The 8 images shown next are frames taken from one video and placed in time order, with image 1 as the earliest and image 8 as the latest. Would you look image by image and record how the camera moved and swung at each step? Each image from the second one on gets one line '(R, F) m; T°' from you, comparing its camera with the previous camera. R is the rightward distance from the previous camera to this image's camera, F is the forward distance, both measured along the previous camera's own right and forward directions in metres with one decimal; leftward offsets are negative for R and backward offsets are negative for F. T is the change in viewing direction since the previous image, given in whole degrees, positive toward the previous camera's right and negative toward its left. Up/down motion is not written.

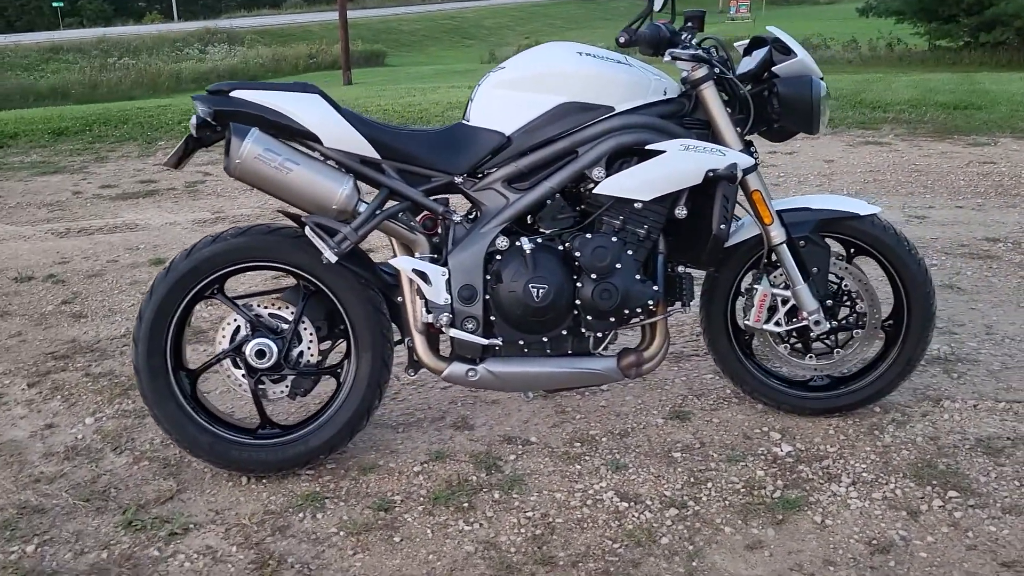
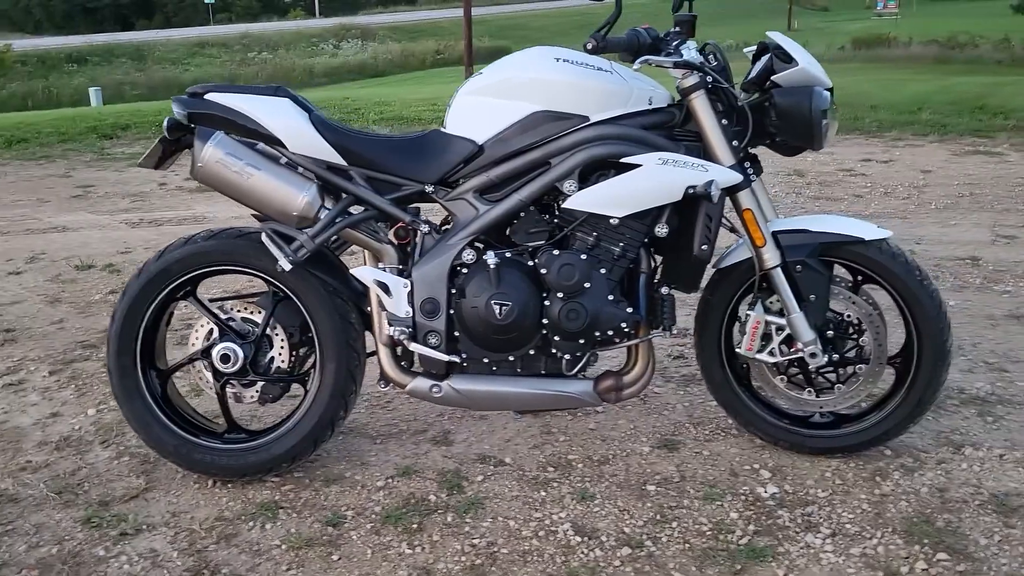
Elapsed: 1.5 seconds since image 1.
(+0.5, +0.2) m; -8°
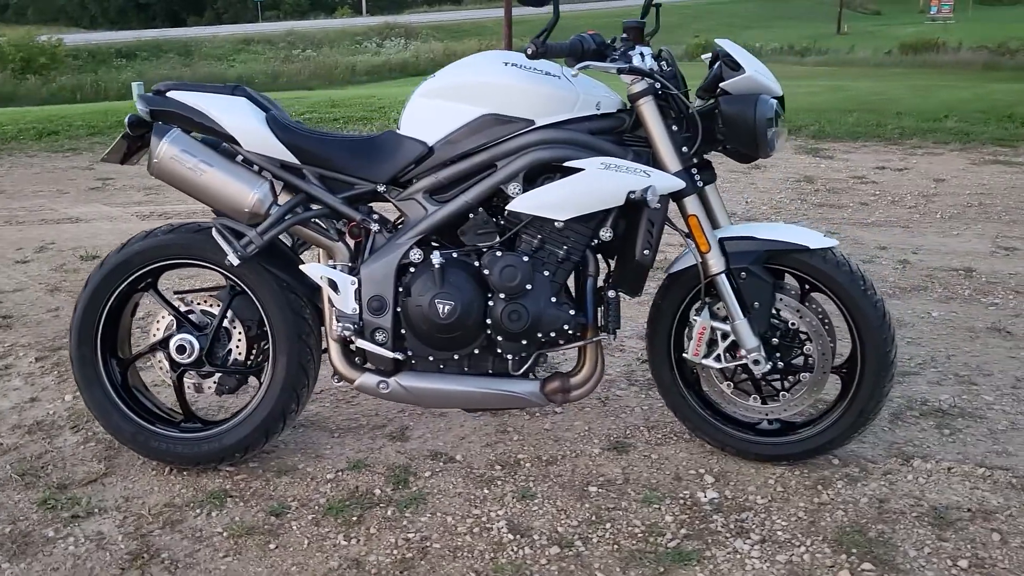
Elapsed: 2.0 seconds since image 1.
(+0.3, 0.0) m; -2°
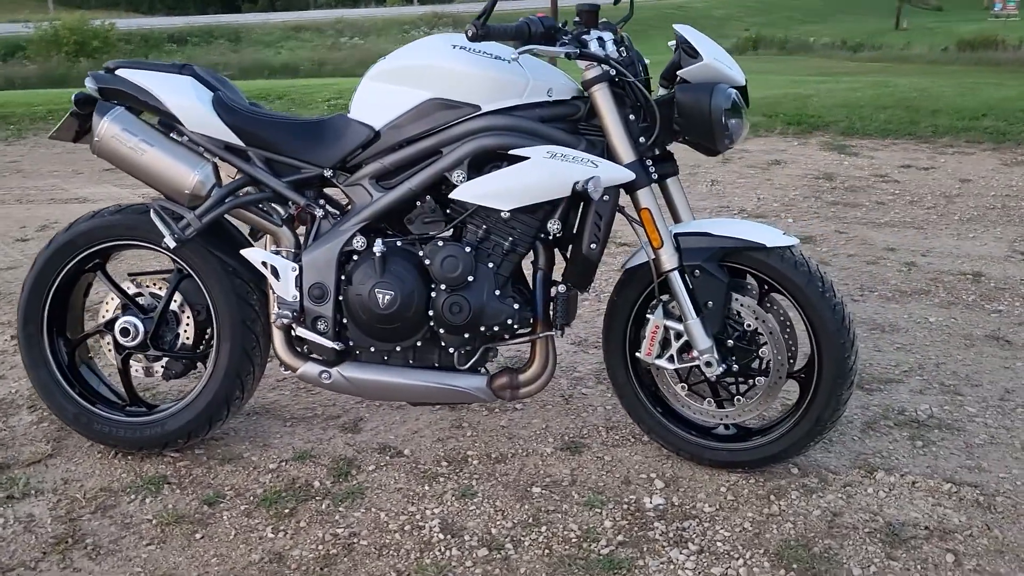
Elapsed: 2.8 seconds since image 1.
(+0.3, +0.1) m; -3°
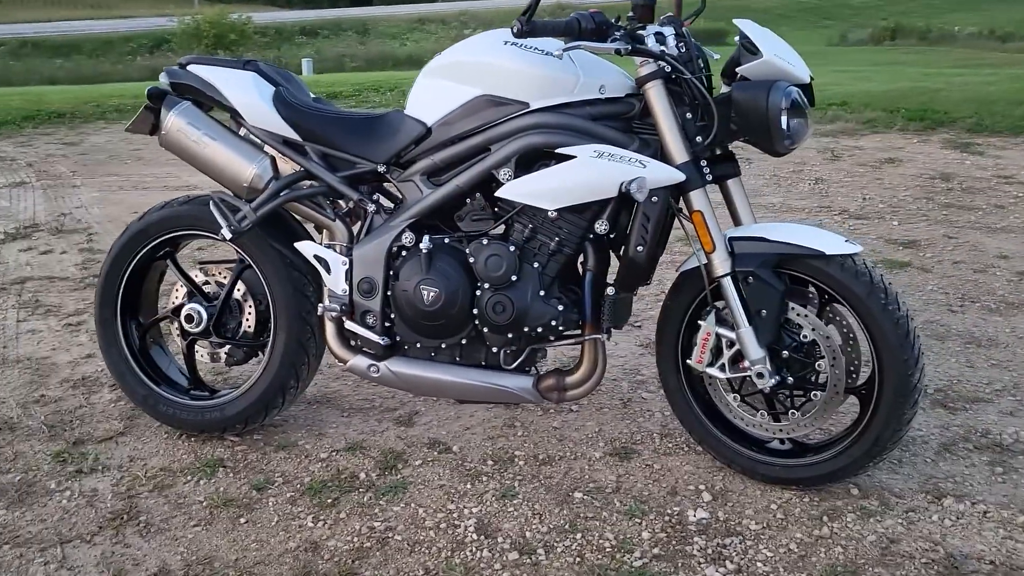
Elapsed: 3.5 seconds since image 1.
(+0.2, +0.1) m; -7°
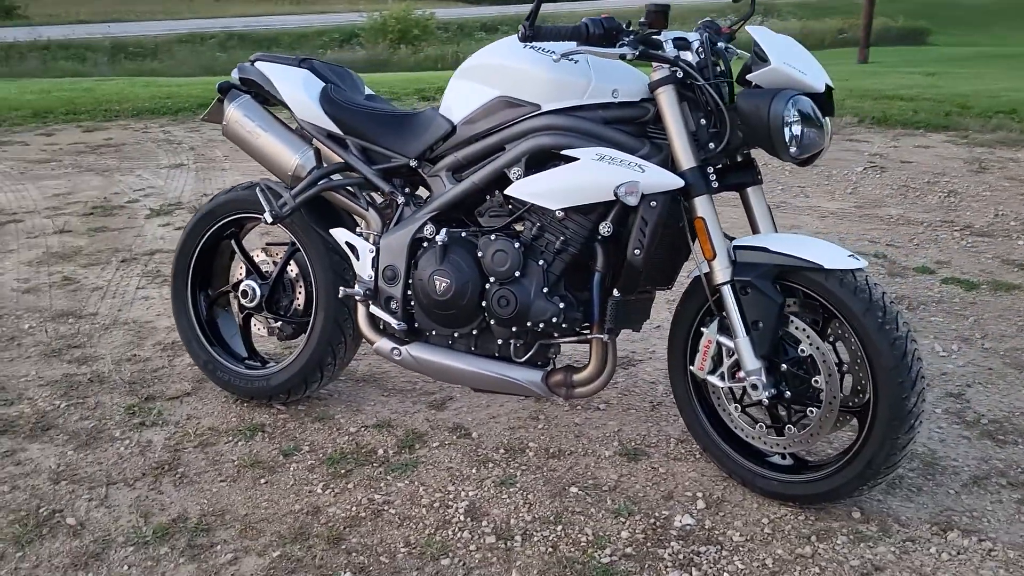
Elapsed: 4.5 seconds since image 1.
(+0.5, -0.1) m; -11°
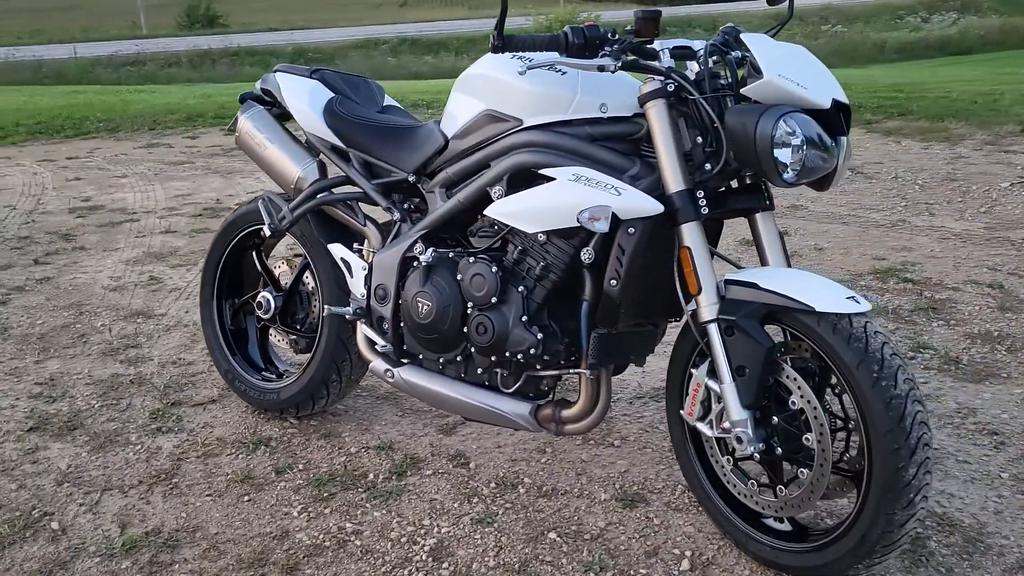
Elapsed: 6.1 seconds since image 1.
(+0.6, +0.3) m; -10°
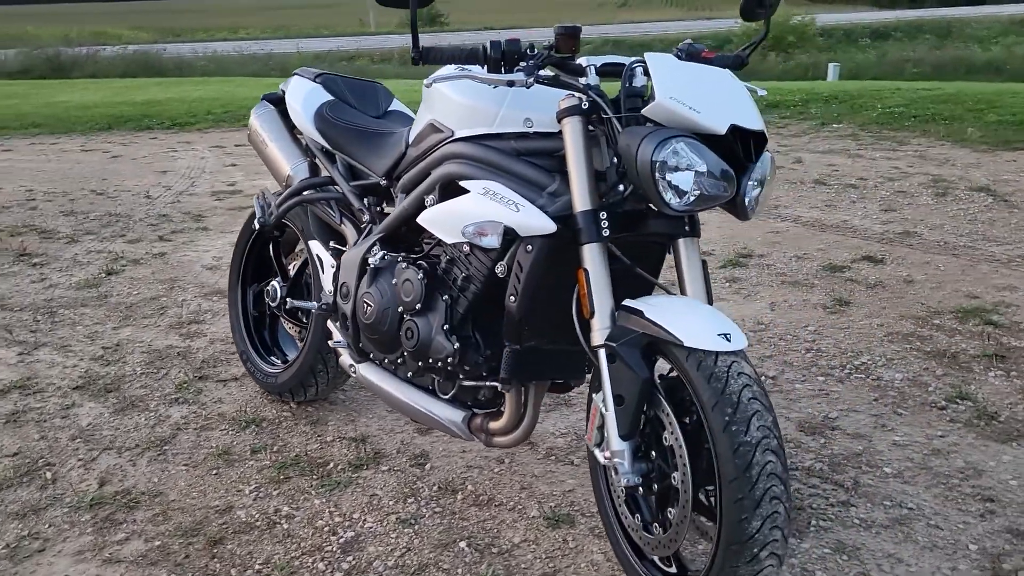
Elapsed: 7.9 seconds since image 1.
(+0.8, +0.1) m; -12°
